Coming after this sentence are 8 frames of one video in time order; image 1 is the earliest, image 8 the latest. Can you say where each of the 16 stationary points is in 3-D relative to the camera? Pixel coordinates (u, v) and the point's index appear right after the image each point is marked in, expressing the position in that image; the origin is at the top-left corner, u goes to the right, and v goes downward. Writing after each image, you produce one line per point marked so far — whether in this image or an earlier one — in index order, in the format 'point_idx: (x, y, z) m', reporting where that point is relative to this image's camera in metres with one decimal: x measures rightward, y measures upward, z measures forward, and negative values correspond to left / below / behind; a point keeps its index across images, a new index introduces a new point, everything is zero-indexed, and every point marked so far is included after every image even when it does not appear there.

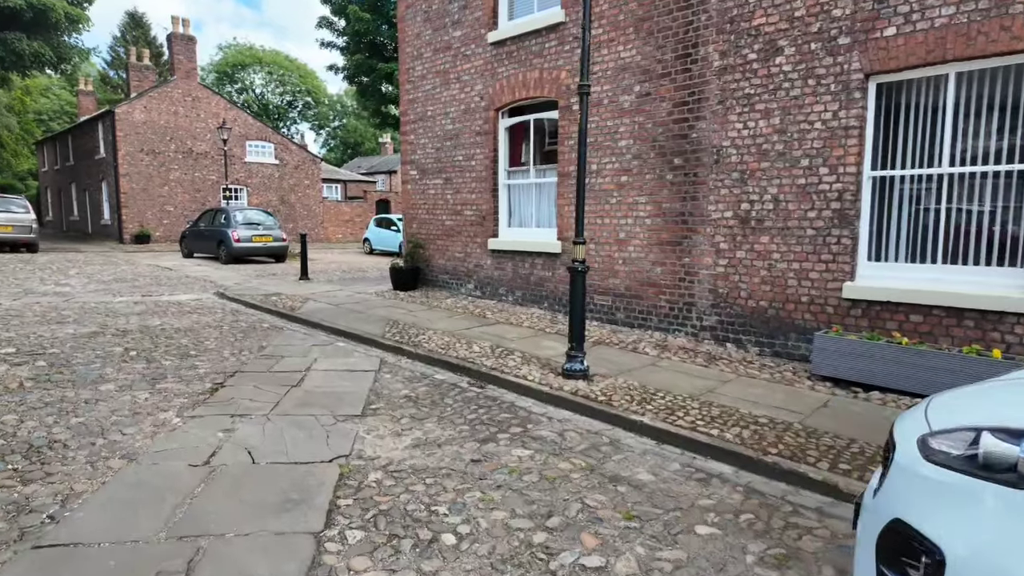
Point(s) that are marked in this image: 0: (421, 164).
0: (-1.6, +2.2, +10.5) m
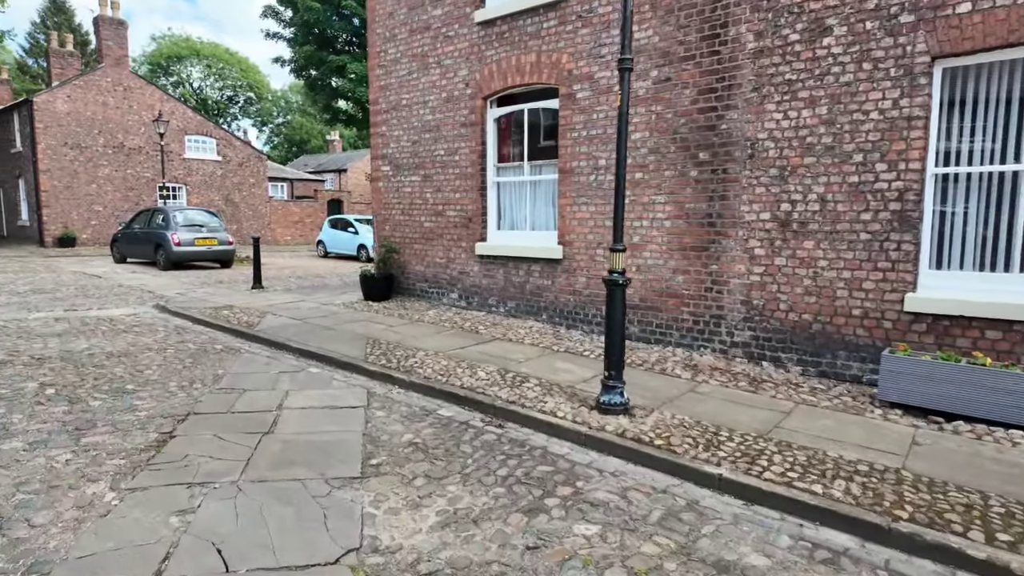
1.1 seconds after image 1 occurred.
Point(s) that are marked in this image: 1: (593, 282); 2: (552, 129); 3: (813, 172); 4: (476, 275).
0: (-1.8, +2.0, +9.3) m
1: (+1.0, +0.1, +7.2) m
2: (+0.5, +2.0, +7.7) m
3: (+2.8, +1.1, +5.6) m
4: (-0.5, +0.2, +8.5) m
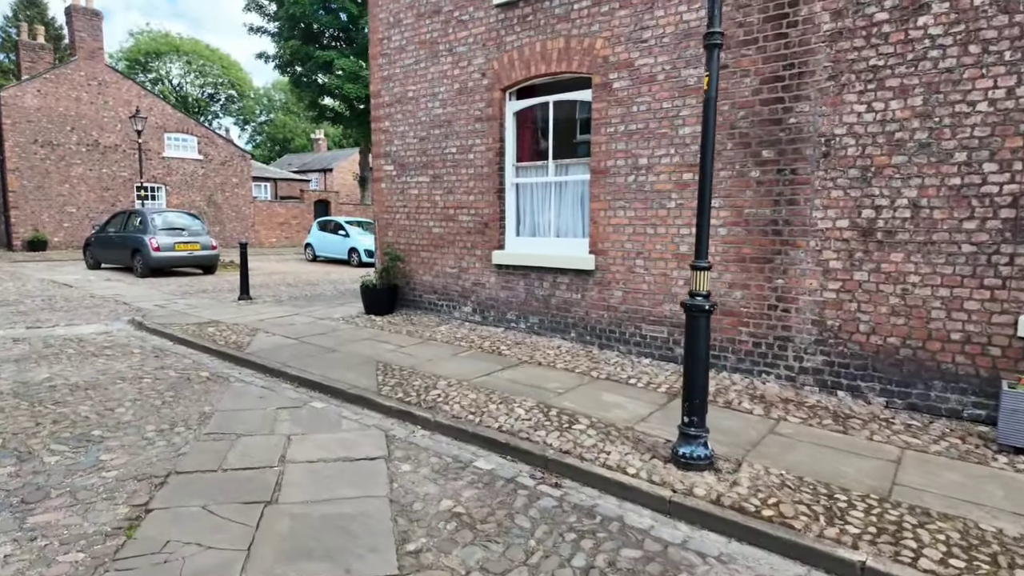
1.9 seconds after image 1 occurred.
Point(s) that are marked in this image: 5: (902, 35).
0: (-1.6, +1.8, +8.4) m
1: (+1.3, -0.1, +6.4) m
2: (+0.8, +1.9, +6.8) m
3: (+3.1, +0.9, +4.8) m
4: (-0.2, 0.0, +7.6) m
5: (+3.1, +2.0, +4.7) m
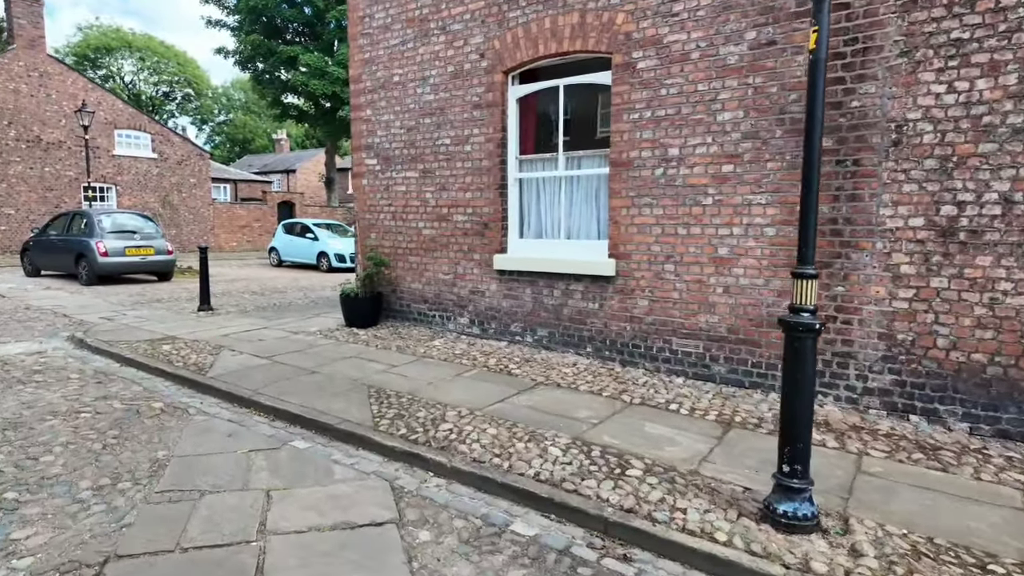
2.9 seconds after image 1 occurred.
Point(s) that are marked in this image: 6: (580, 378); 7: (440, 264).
0: (-1.6, +1.7, +7.5) m
1: (+1.4, -0.2, +5.6) m
2: (+0.9, +1.8, +6.0) m
3: (+3.3, +0.9, +4.1) m
4: (-0.2, -0.1, +6.8) m
5: (+3.2, +1.9, +4.1) m
6: (+0.6, -0.8, +5.4) m
7: (-0.9, +0.3, +7.2) m
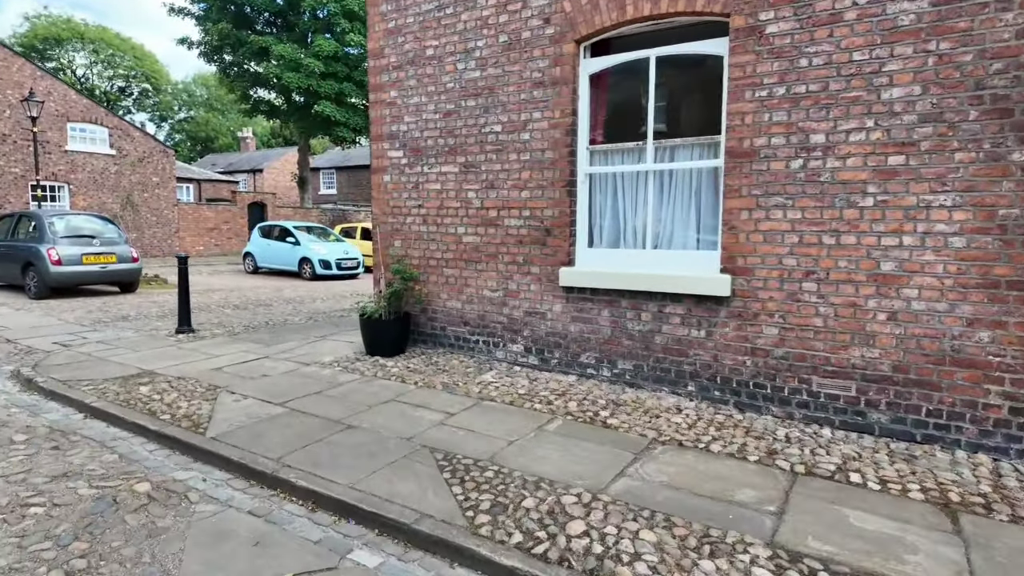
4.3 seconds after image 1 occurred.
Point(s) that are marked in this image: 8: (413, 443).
0: (-1.0, +1.5, +6.2) m
1: (+2.1, -0.4, +4.4) m
2: (+1.5, +1.6, +4.8) m
3: (+4.1, +0.7, +3.1) m
4: (+0.4, -0.3, +5.5) m
5: (+4.0, +1.8, +3.0) m
6: (+1.3, -1.0, +4.2) m
7: (-0.3, +0.1, +5.9) m
8: (-0.6, -1.0, +3.9) m
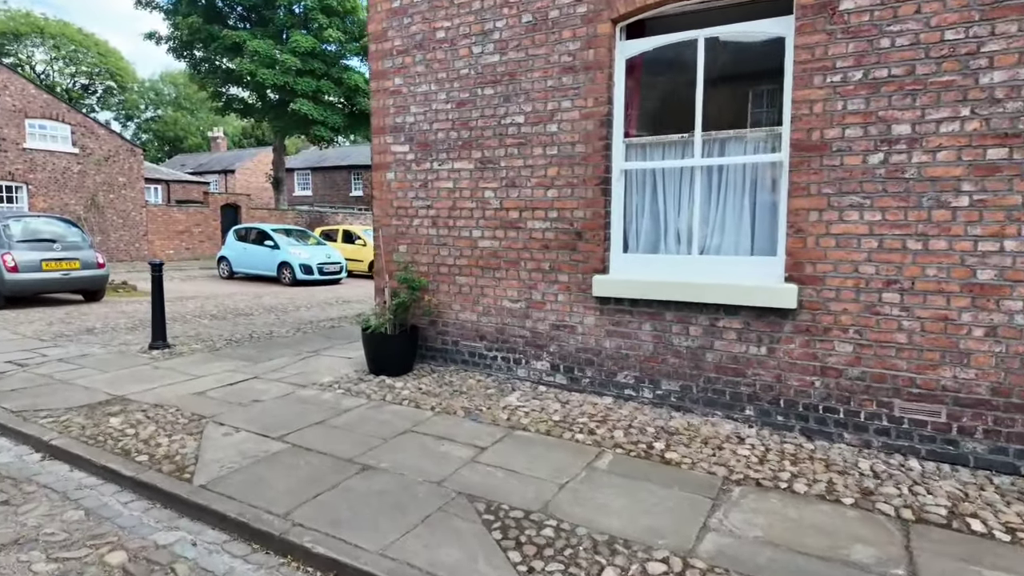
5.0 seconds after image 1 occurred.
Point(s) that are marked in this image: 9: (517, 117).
0: (-0.8, +1.4, +5.5) m
1: (+2.3, -0.4, +3.9) m
2: (+1.8, +1.5, +4.3) m
3: (+4.4, +0.6, +2.6) m
4: (+0.6, -0.4, +4.9) m
5: (+4.3, +1.7, +2.6) m
6: (+1.6, -1.1, +3.7) m
7: (-0.1, 0.0, +5.2) m
8: (-0.4, -1.1, +3.3) m
9: (0.0, +1.4, +5.0) m
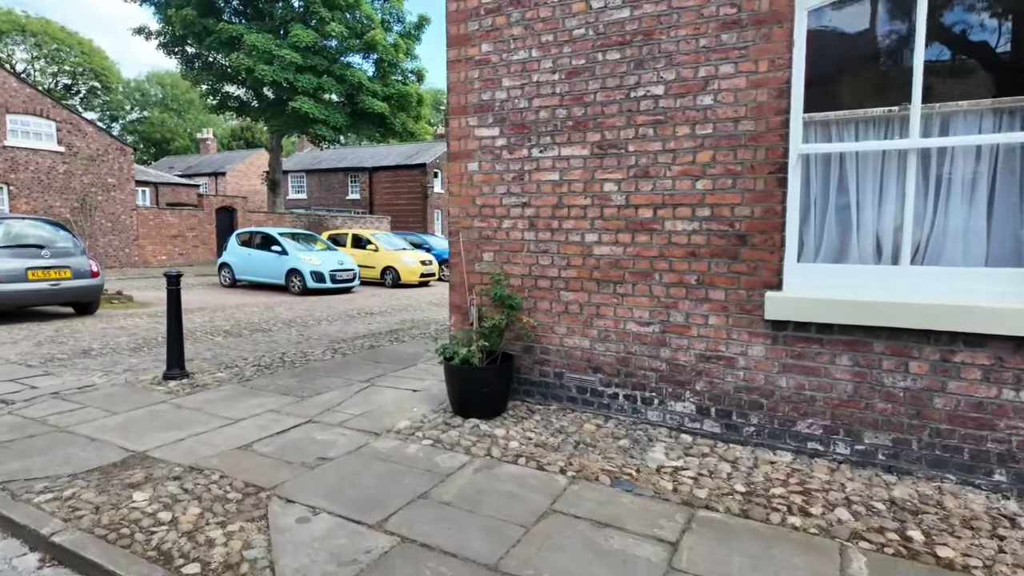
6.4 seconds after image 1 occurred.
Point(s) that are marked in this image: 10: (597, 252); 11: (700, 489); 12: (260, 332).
0: (+0.1, +1.3, +4.4) m
1: (+3.2, -0.5, +2.8) m
2: (+2.7, +1.4, +3.2) m
3: (+5.3, +0.5, +1.6) m
4: (+1.5, -0.5, +3.8) m
5: (+5.2, +1.6, +1.5) m
6: (+2.5, -1.2, +2.6) m
7: (+0.8, -0.1, +4.1) m
8: (+0.6, -1.2, +2.2) m
9: (+0.9, +1.3, +3.9) m
10: (+0.6, +0.2, +4.2) m
11: (+1.0, -1.1, +3.2) m
12: (-3.5, -0.6, +8.5) m
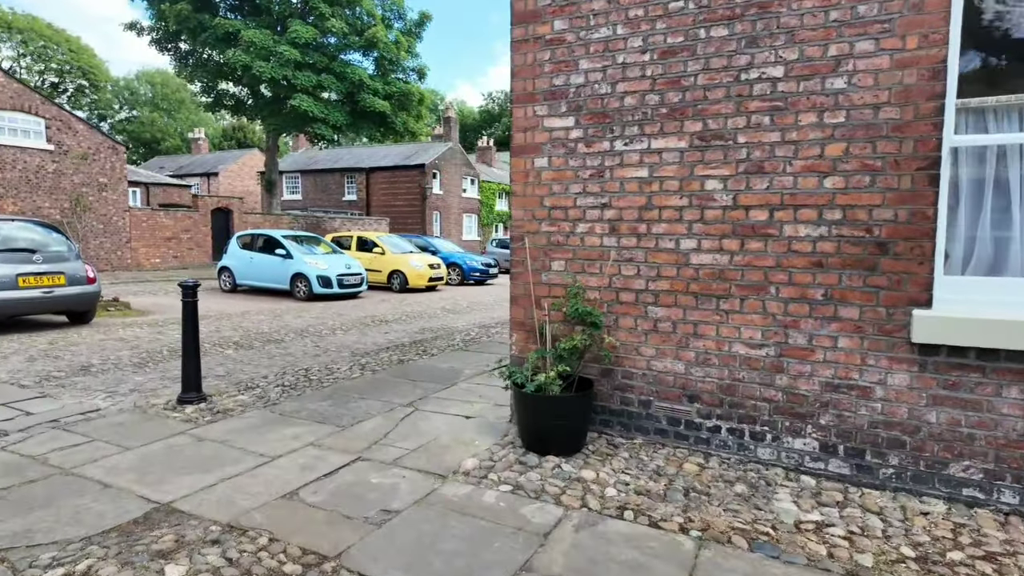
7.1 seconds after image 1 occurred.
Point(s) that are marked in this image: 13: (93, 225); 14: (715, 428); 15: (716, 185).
0: (+0.6, +1.2, +3.8) m
1: (+3.8, -0.6, +2.2) m
2: (+3.2, +1.3, +2.7) m
3: (+5.9, +0.5, +1.1) m
4: (+2.0, -0.6, +3.2) m
5: (+5.8, +1.5, +1.0) m
6: (+3.0, -1.3, +2.0) m
7: (+1.3, -0.2, +3.5) m
8: (+1.1, -1.3, +1.6) m
9: (+1.4, +1.2, +3.4) m
10: (+1.1, +0.2, +3.6) m
11: (+1.5, -1.2, +2.7) m
12: (-3.1, -0.7, +7.9) m
13: (-13.4, +2.0, +19.3) m
14: (+1.2, -0.8, +3.7) m
15: (+1.2, +0.6, +3.5) m
